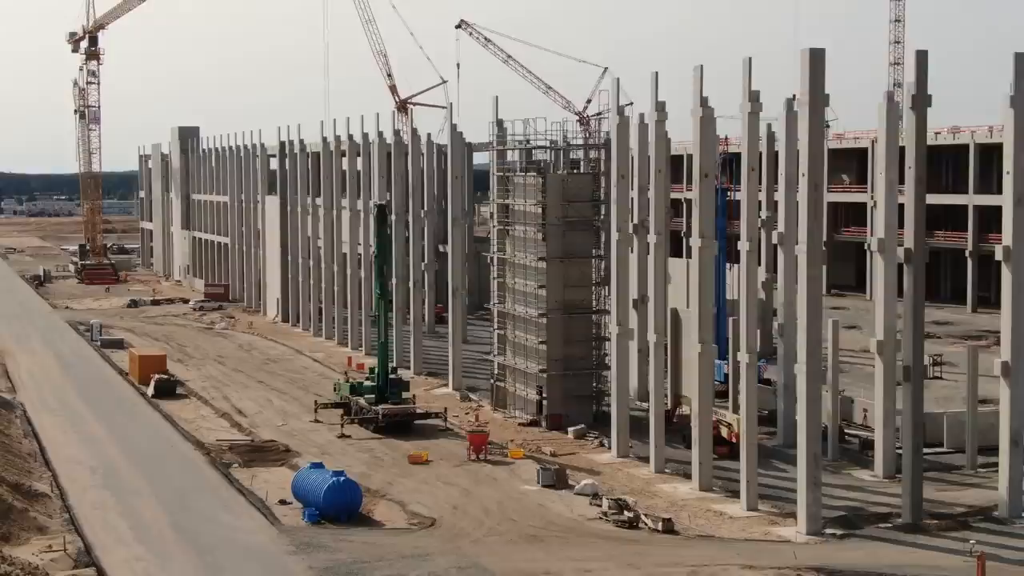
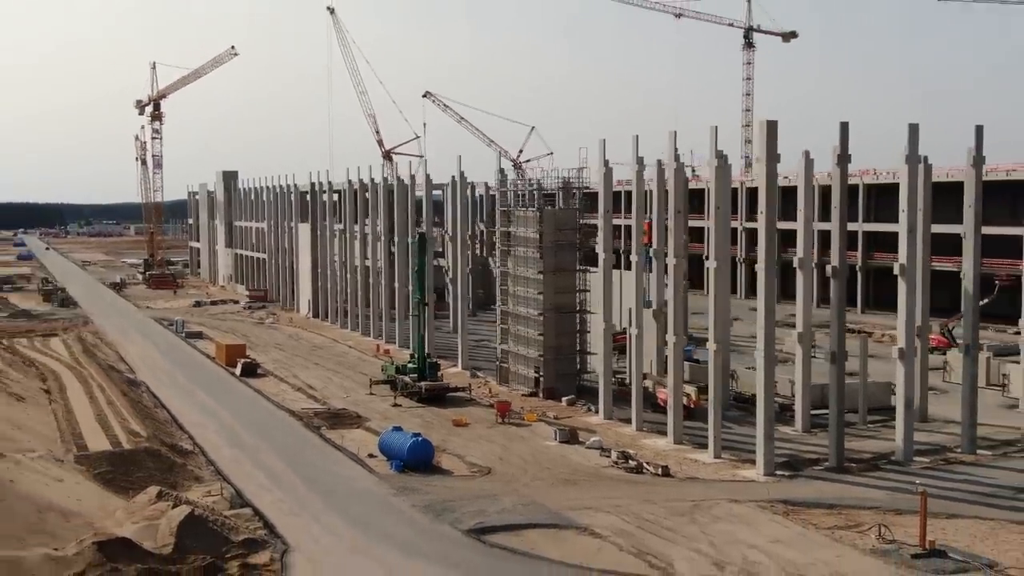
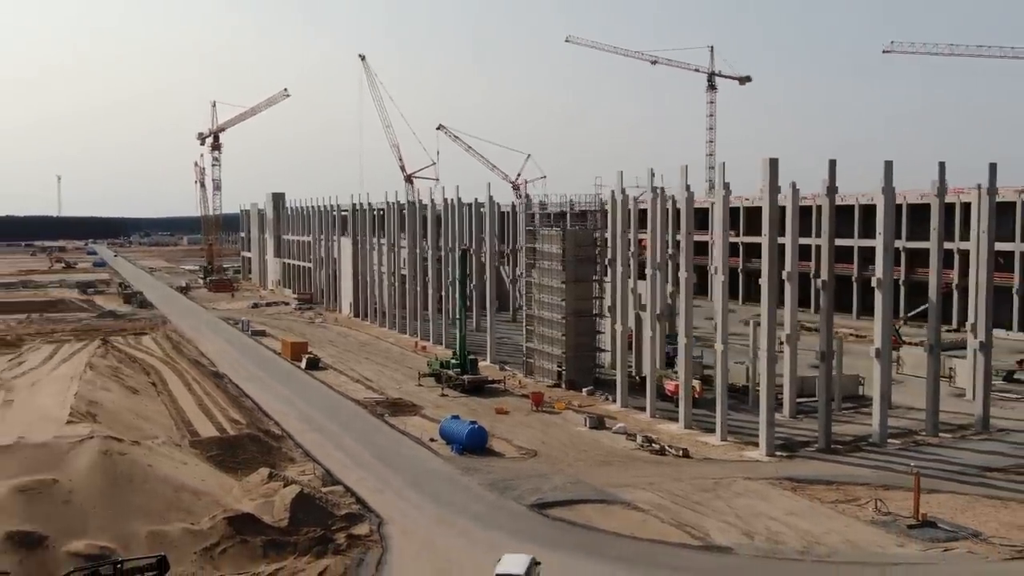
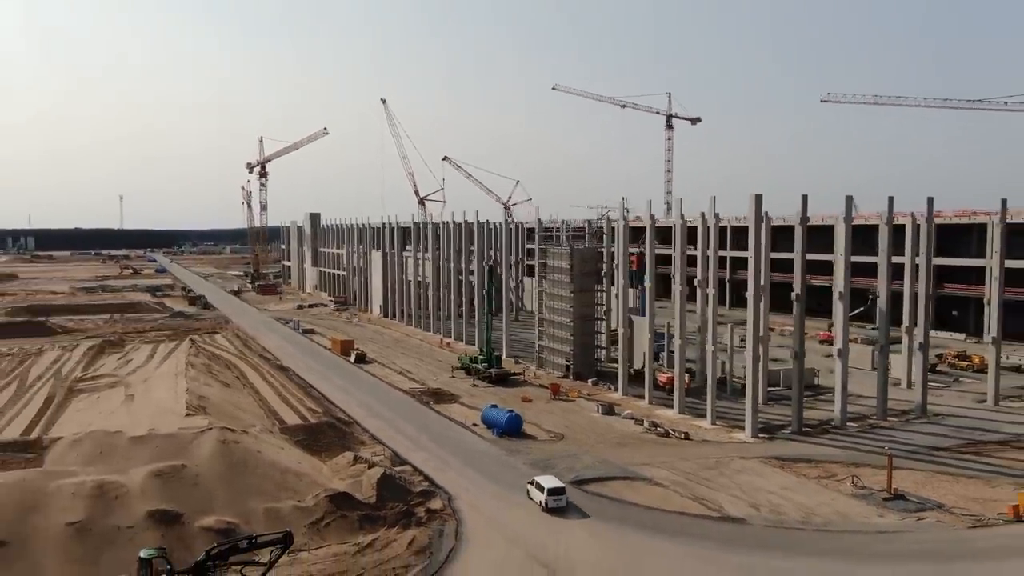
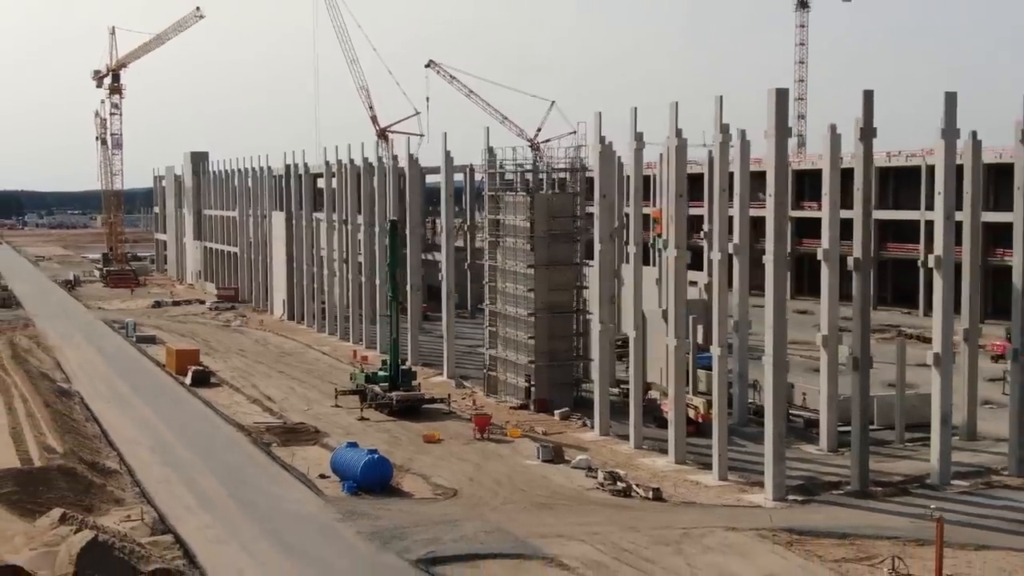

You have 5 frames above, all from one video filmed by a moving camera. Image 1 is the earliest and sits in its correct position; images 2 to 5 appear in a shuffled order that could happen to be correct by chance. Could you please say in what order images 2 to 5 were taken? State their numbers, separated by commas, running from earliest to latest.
5, 2, 3, 4
